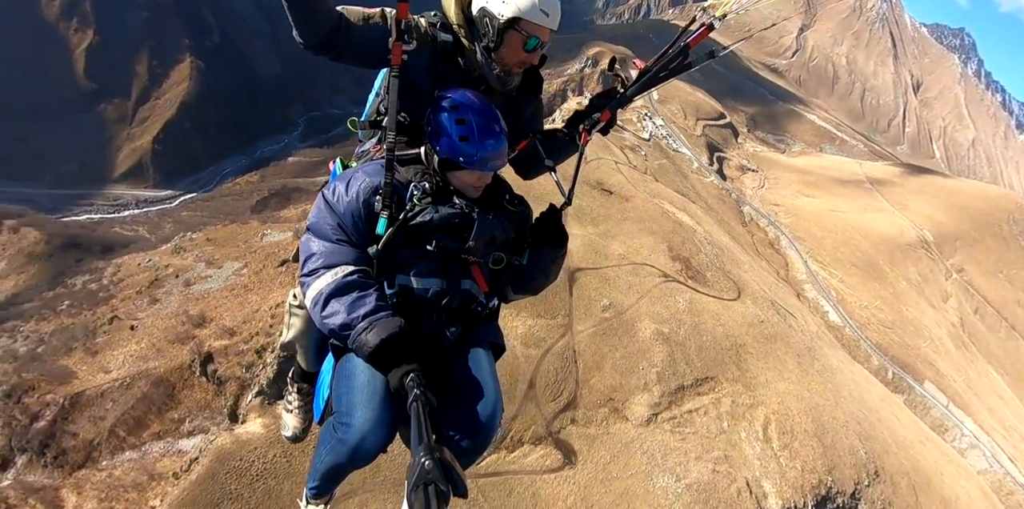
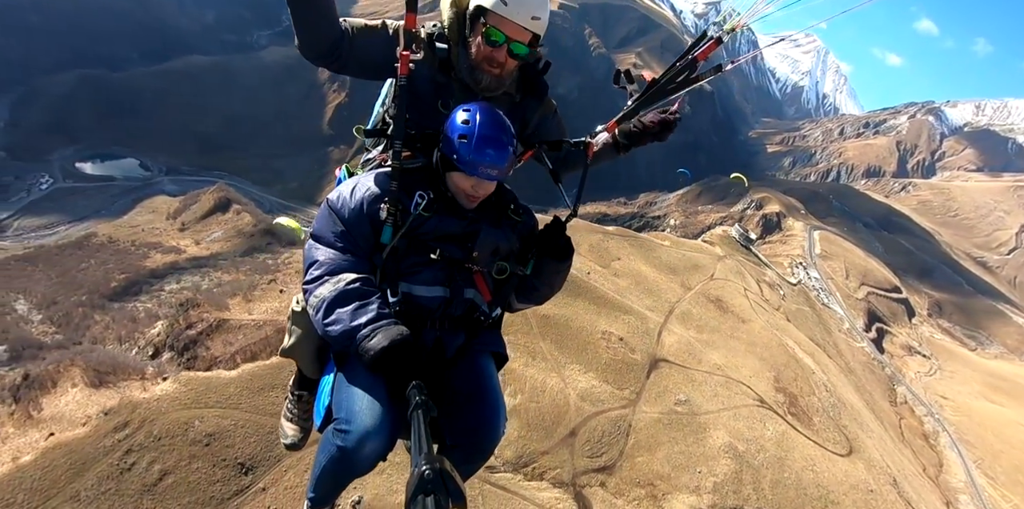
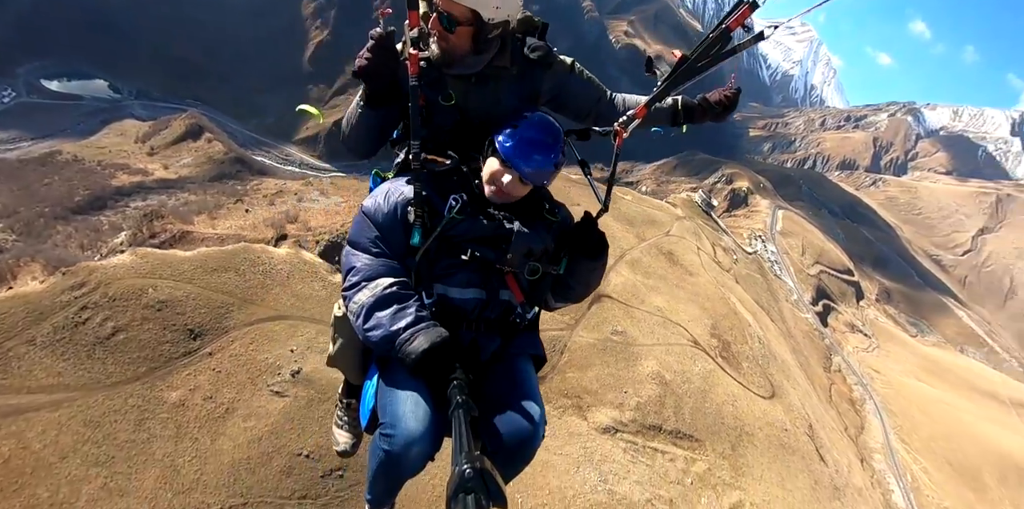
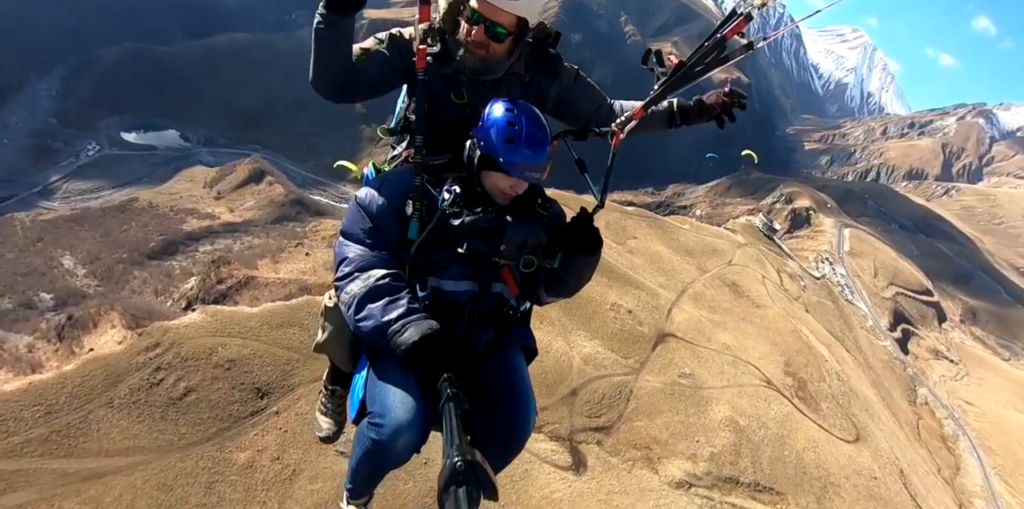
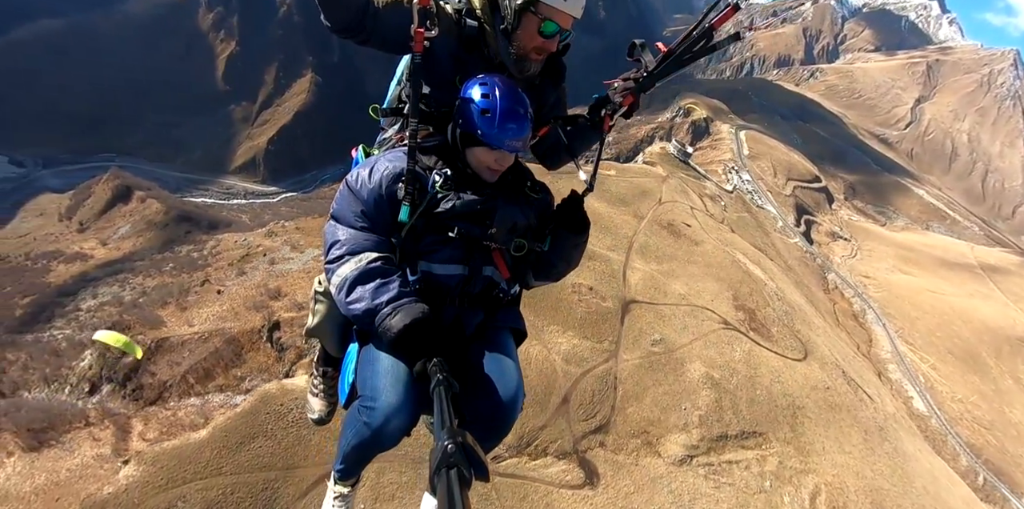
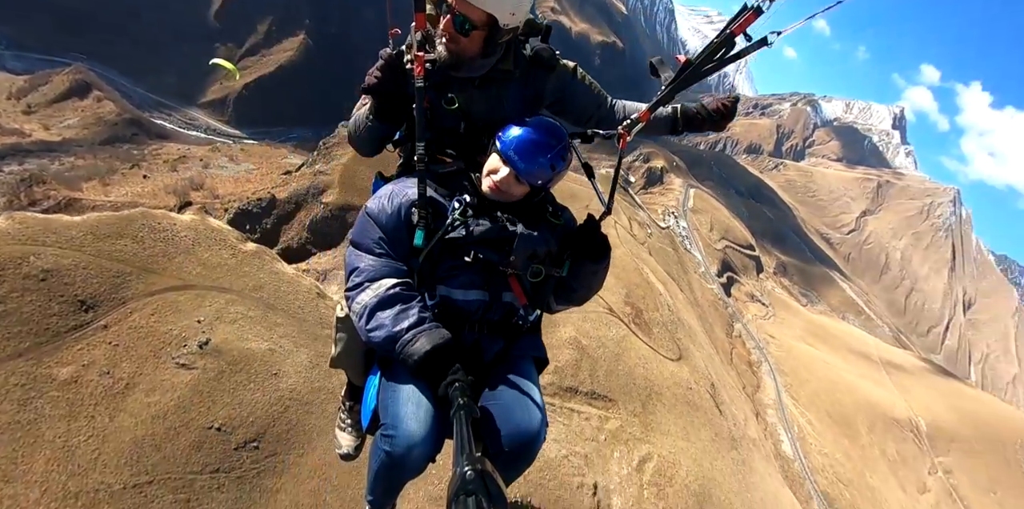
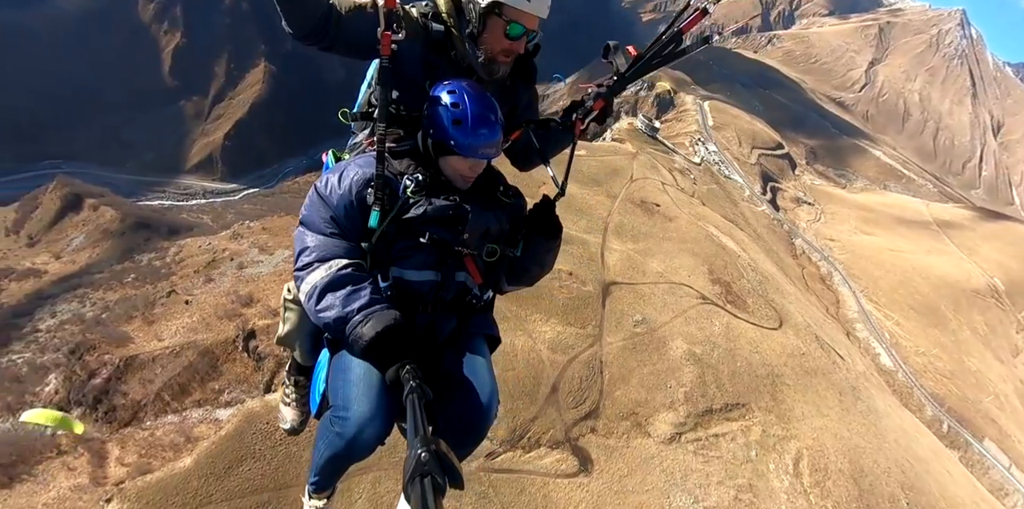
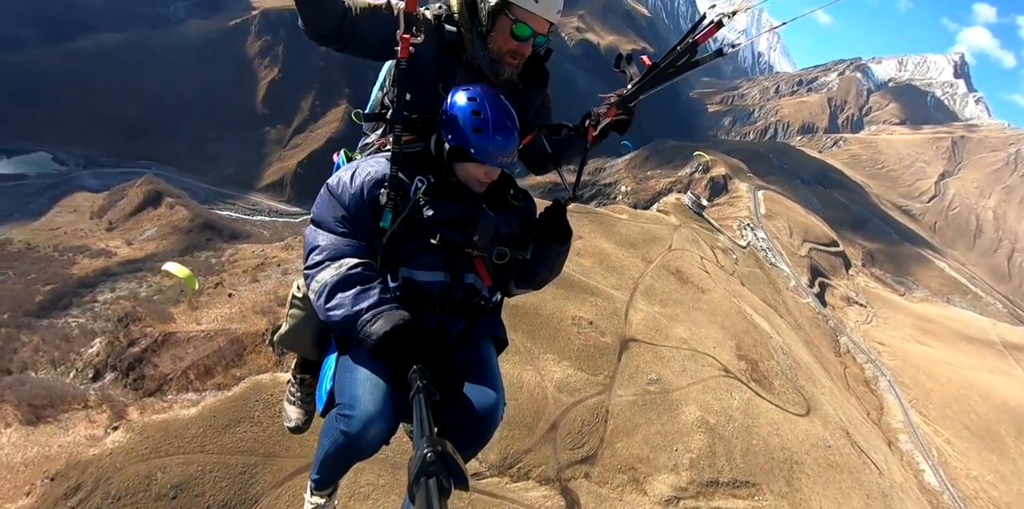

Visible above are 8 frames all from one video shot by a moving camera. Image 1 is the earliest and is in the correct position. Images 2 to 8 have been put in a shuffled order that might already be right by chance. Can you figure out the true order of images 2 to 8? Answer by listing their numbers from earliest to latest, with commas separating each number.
7, 5, 8, 2, 4, 3, 6
